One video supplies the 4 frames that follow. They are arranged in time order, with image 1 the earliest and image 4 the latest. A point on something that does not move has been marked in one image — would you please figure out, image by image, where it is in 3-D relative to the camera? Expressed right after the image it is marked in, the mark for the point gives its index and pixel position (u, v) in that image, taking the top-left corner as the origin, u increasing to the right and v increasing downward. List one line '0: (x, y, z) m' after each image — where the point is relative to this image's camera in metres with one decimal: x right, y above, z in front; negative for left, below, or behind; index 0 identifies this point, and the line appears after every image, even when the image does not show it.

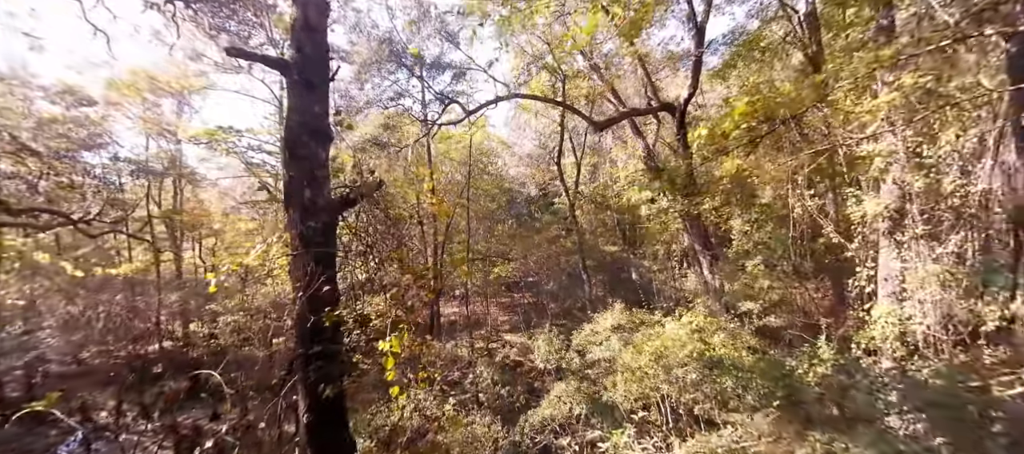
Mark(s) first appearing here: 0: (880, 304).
0: (+4.6, -1.0, +6.0) m
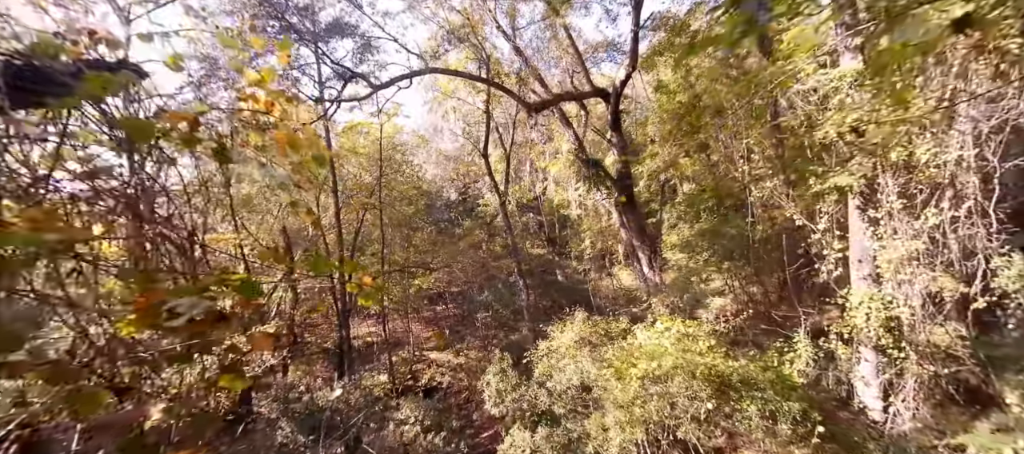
0: (+3.9, -0.7, +5.4) m
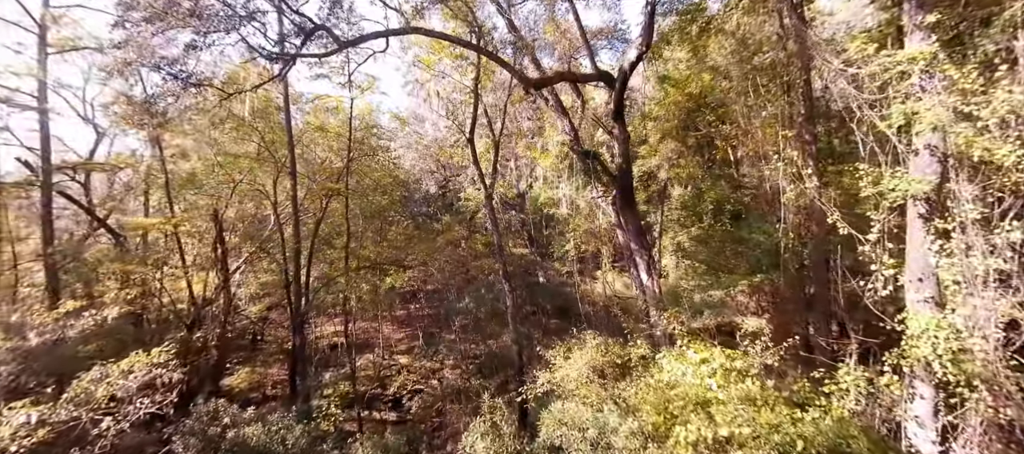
0: (+3.8, -0.8, +4.5) m
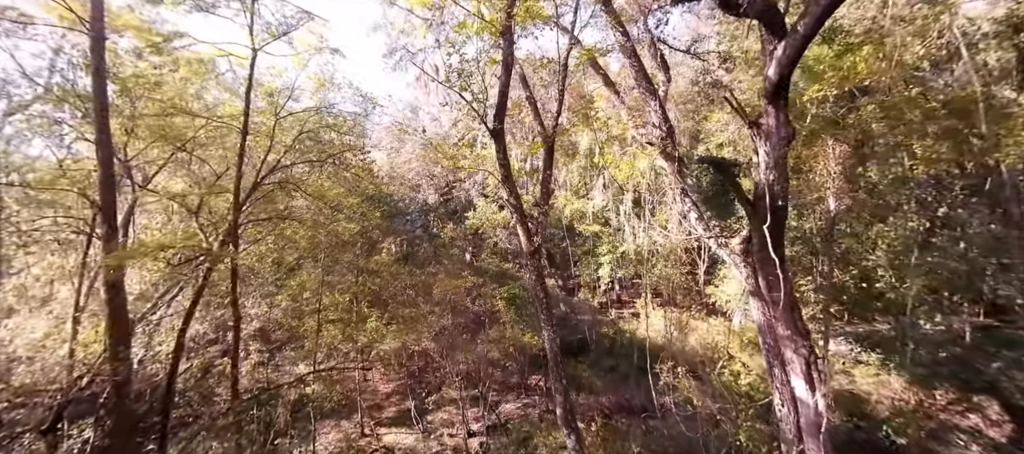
0: (+4.3, -1.6, +0.7) m
